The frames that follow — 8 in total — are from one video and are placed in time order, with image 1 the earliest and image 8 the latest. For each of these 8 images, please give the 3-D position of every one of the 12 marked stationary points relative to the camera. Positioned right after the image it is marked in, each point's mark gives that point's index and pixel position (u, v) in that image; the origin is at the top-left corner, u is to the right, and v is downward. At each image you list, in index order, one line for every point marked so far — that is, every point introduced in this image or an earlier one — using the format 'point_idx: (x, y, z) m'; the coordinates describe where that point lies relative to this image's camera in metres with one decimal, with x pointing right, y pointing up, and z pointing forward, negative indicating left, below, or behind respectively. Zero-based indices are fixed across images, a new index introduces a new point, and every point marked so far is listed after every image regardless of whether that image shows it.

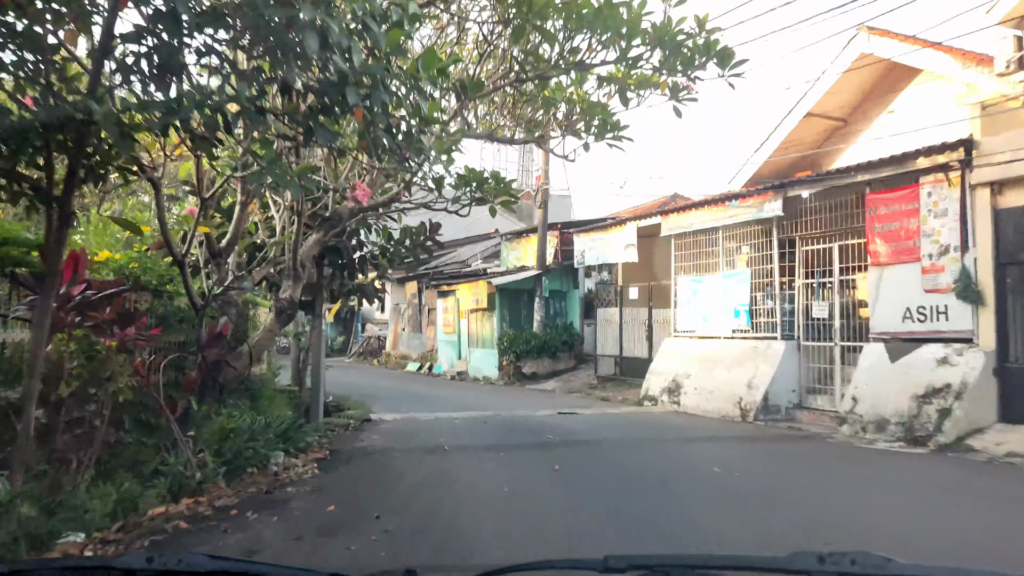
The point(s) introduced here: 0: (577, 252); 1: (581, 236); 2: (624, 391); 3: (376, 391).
0: (+1.5, +0.8, +18.9) m
1: (+1.6, +1.2, +18.7) m
2: (+2.3, -2.1, +17.0) m
3: (-3.1, -2.3, +18.7) m
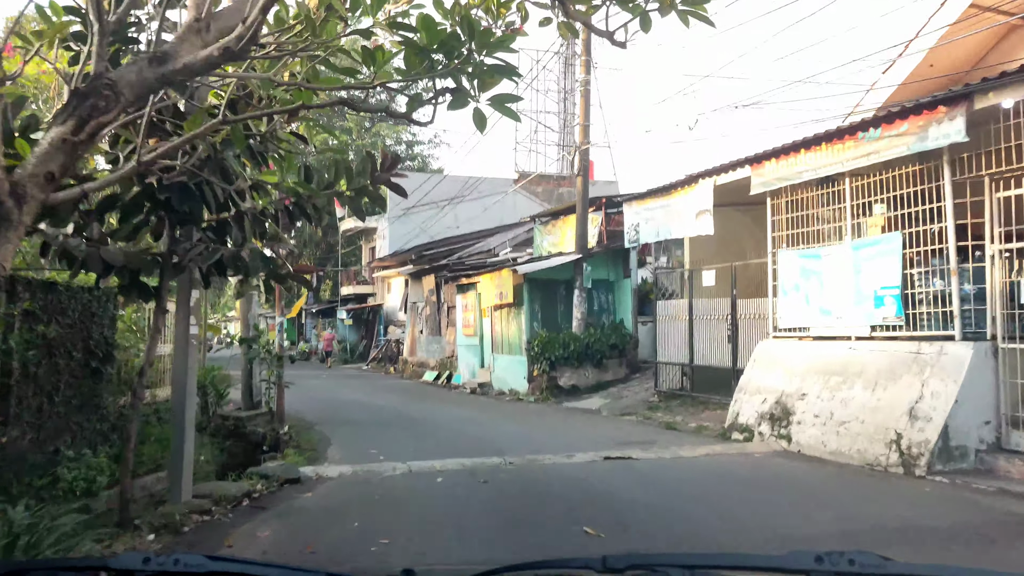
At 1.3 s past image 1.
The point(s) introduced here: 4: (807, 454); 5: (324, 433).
0: (+2.0, +1.1, +14.1) m
1: (+2.0, +1.4, +13.9) m
2: (+2.7, -1.9, +12.2) m
3: (-2.6, -2.2, +14.2) m
4: (+3.2, -1.8, +8.9) m
5: (-2.6, -2.0, +11.7) m
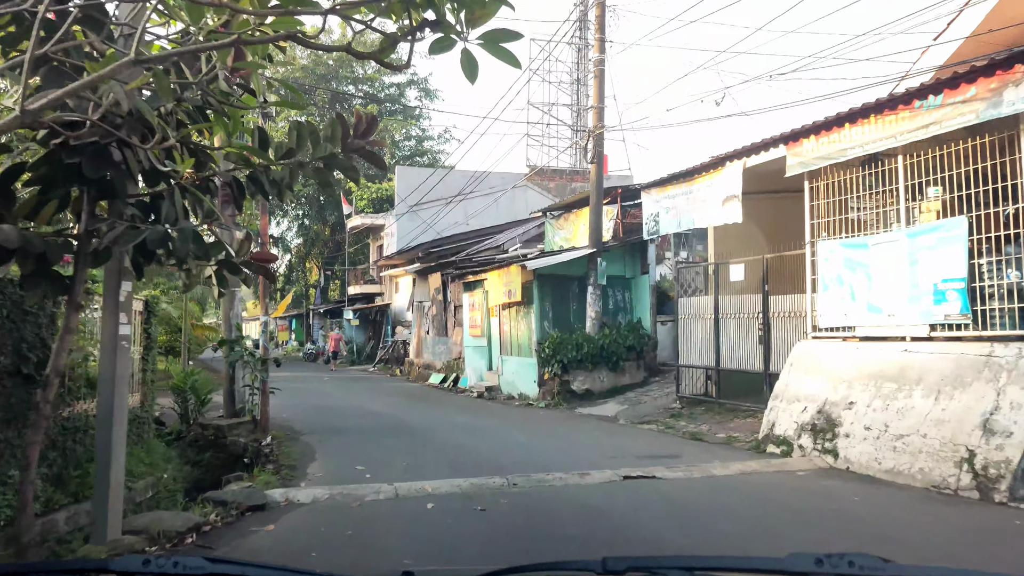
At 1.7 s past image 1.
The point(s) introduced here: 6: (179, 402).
0: (+2.1, +1.1, +12.9) m
1: (+2.1, +1.5, +12.8) m
2: (+2.8, -1.8, +11.0) m
3: (-2.4, -2.1, +13.1) m
4: (+3.2, -1.7, +7.7) m
5: (-2.5, -2.0, +10.5) m
6: (-4.6, -1.6, +11.5) m
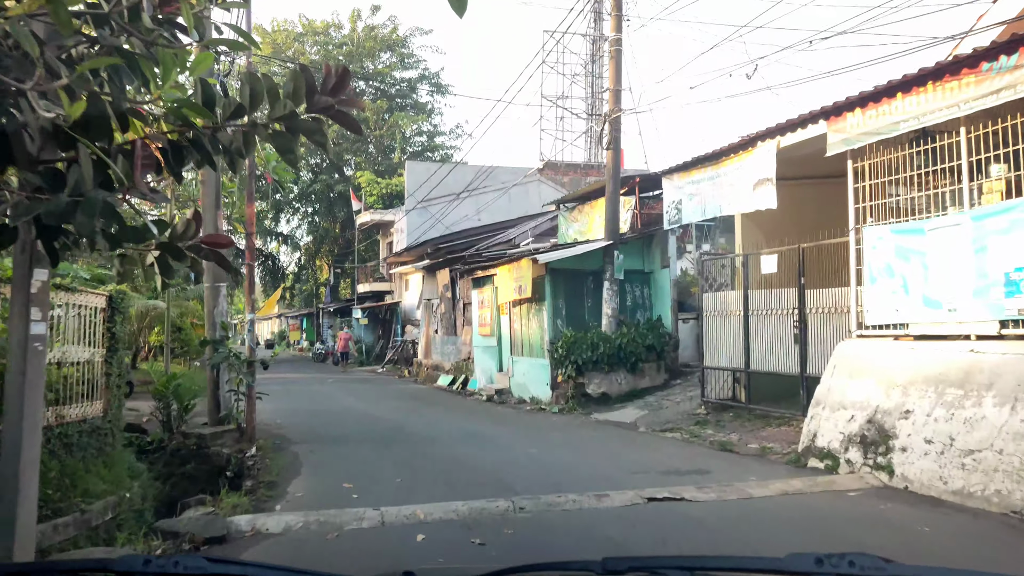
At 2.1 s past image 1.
0: (+2.2, +1.2, +11.9) m
1: (+2.3, +1.5, +11.7) m
2: (+2.9, -1.7, +10.0) m
3: (-2.3, -2.0, +12.1) m
4: (+3.3, -1.7, +6.7) m
5: (-2.4, -1.9, +9.6) m
6: (-4.5, -1.5, +10.6) m
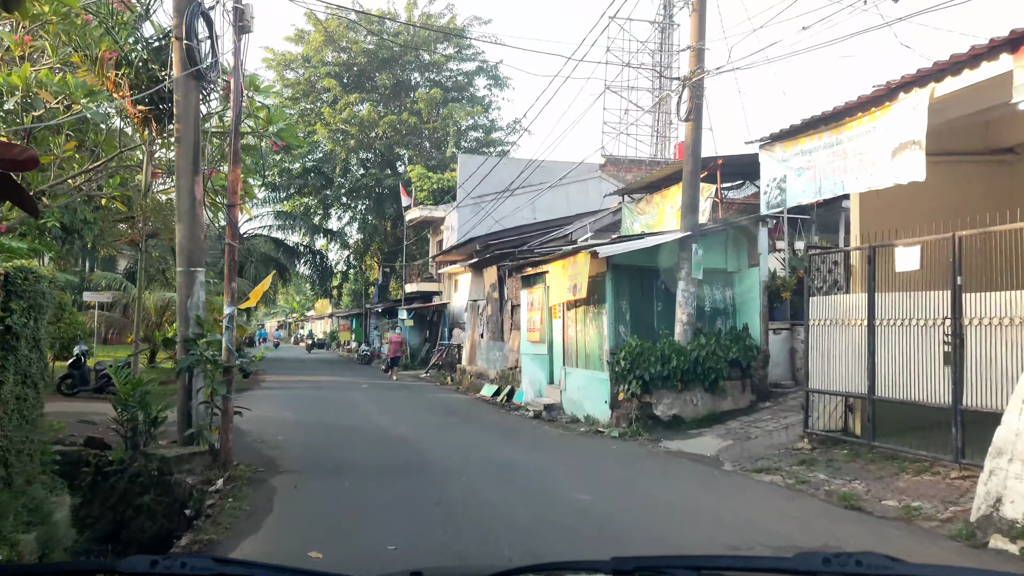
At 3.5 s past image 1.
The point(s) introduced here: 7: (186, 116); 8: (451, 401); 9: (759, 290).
0: (+2.9, +1.2, +9.4) m
1: (+2.9, +1.5, +9.2) m
2: (+3.3, -1.7, +7.4) m
3: (-1.7, -1.9, +9.9) m
4: (+3.5, -1.6, +4.1) m
5: (-2.0, -1.8, +7.4) m
6: (-4.0, -1.4, +8.5) m
7: (-3.3, +1.8, +8.4) m
8: (-1.2, -2.3, +16.8) m
9: (+3.5, 0.0, +11.7) m
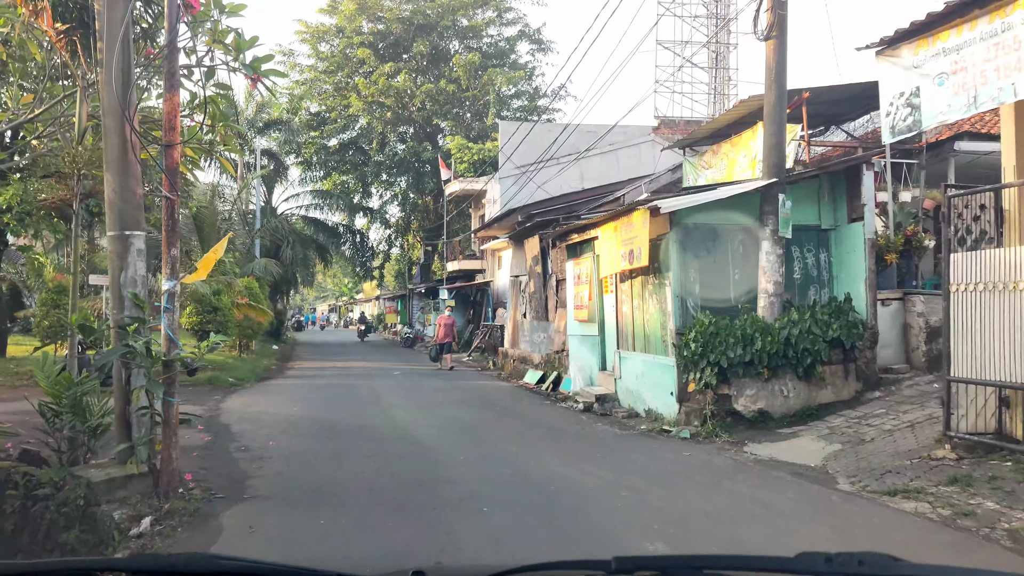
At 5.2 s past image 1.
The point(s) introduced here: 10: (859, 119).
0: (+3.1, +1.6, +7.0) m
1: (+3.2, +1.9, +6.8) m
2: (+3.6, -1.4, +5.0) m
3: (-1.3, -1.6, +7.9) m
4: (+3.5, -1.4, +1.8) m
5: (-1.8, -1.6, +5.4) m
6: (-3.7, -1.1, +6.6) m
7: (-3.1, +2.0, +6.4) m
8: (-0.4, -1.8, +14.8) m
9: (+4.0, +0.4, +9.3) m
10: (+5.1, +2.5, +12.2) m
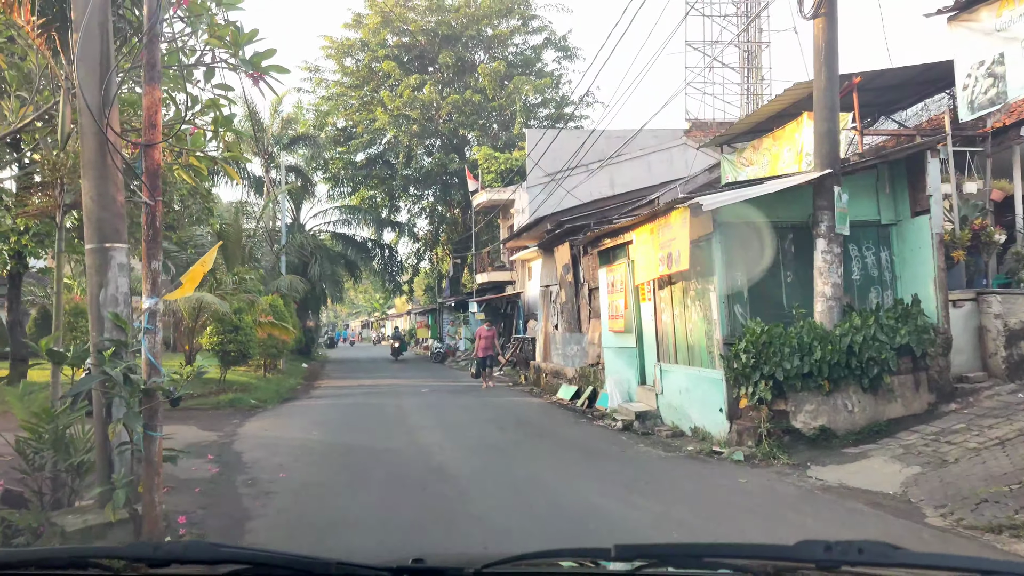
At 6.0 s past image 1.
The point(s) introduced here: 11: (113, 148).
0: (+3.3, +1.6, +6.1) m
1: (+3.3, +1.9, +5.9) m
2: (+3.7, -1.3, +4.1) m
3: (-1.0, -1.8, +7.1) m
4: (+3.5, -1.3, +0.8) m
5: (-1.6, -1.7, +4.6) m
6: (-3.5, -1.3, +5.9) m
7: (-3.0, +1.8, +5.8) m
8: (+0.1, -2.0, +13.9) m
9: (+4.2, +0.4, +8.4) m
10: (+5.5, +2.5, +11.3) m
11: (-2.8, +1.0, +5.7) m
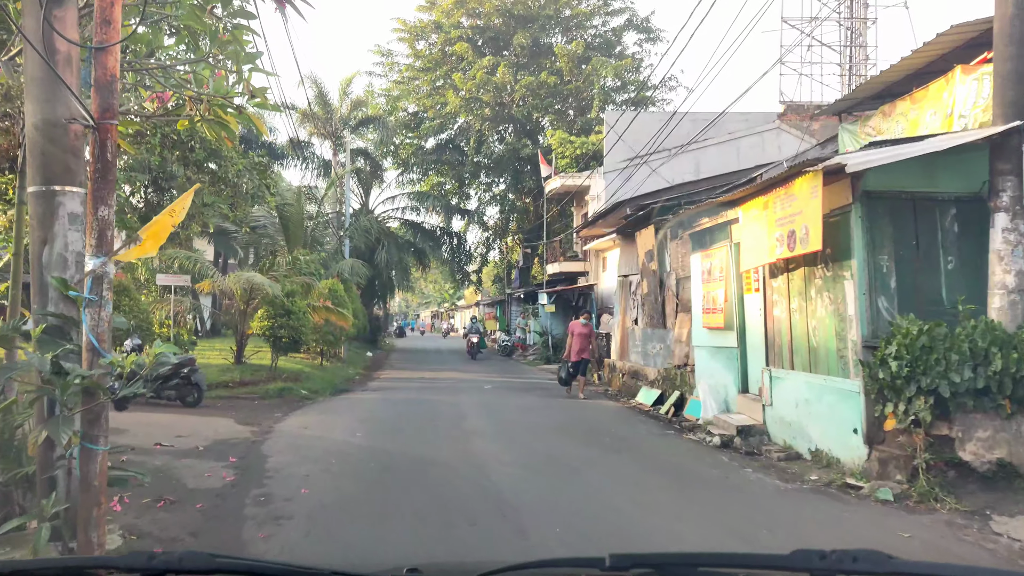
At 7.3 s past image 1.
0: (+3.8, +1.6, +4.1) m
1: (+3.8, +2.0, +3.9) m
2: (+4.0, -1.3, +2.1) m
3: (-0.5, -1.6, +5.5) m
4: (+3.5, -1.3, -1.1) m
5: (-1.3, -1.5, +3.1) m
6: (-3.0, -1.1, +4.6) m
7: (-2.5, +2.1, +4.3) m
8: (+1.2, -1.8, +12.2) m
9: (+4.9, +0.5, +6.3) m
10: (+6.4, +2.5, +9.1) m
11: (-2.3, +1.2, +4.3) m
